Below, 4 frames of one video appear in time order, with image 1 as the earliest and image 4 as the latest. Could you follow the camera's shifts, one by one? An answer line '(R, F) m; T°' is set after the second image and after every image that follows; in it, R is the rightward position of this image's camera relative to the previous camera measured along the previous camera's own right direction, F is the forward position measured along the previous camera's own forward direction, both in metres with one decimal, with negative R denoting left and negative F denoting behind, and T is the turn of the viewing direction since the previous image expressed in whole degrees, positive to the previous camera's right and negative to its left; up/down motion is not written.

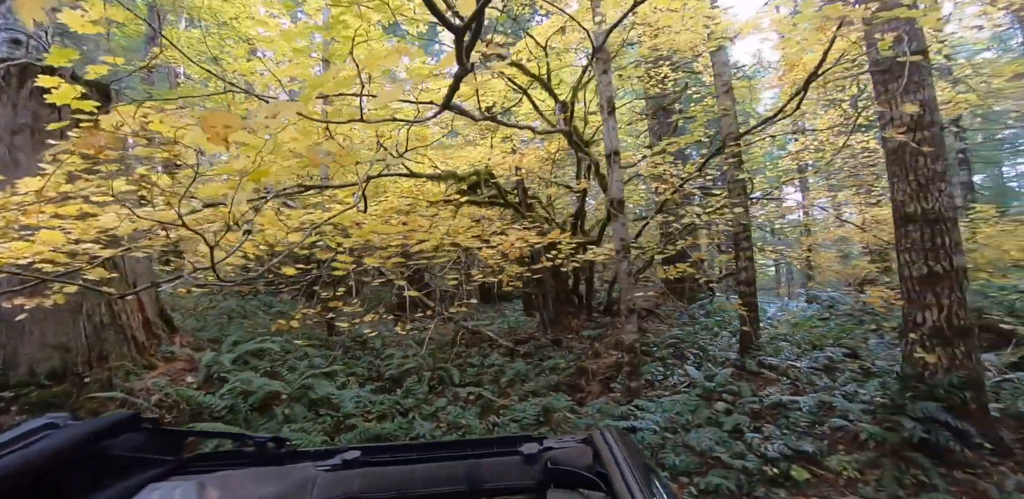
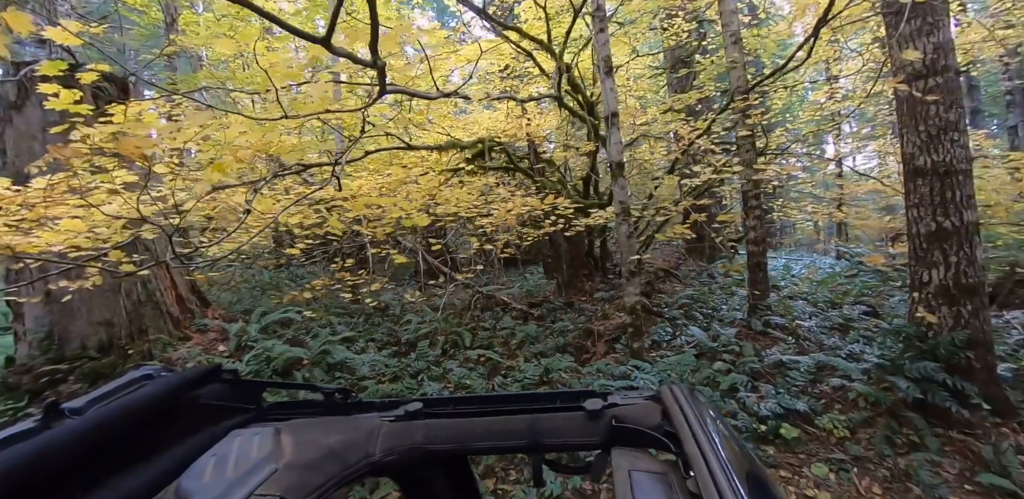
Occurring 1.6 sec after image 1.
(+0.5, -0.1) m; -5°
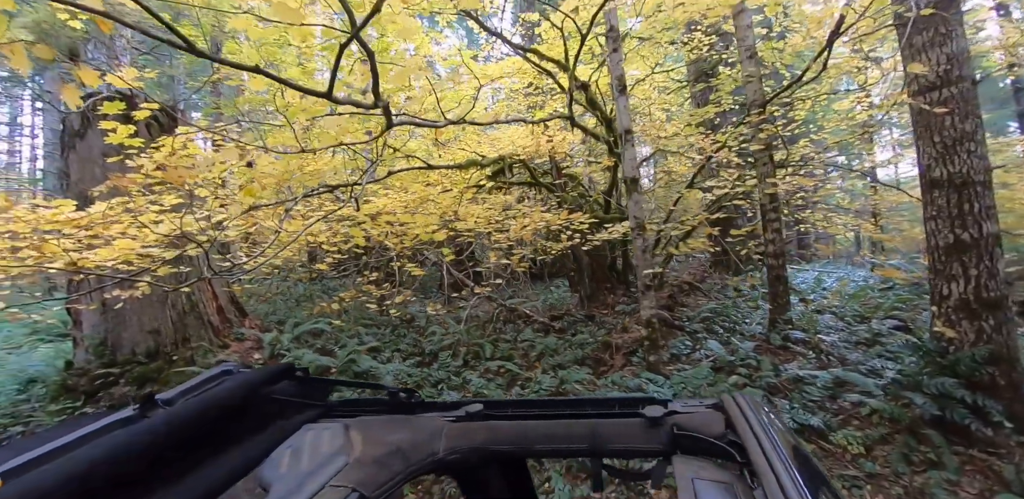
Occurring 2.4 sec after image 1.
(+0.2, -0.2) m; -4°
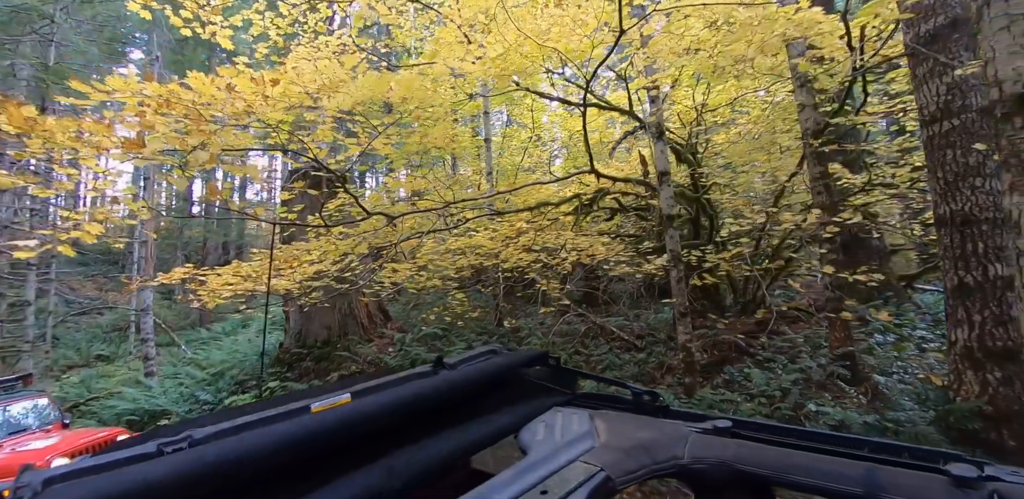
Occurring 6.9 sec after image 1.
(+2.0, -0.9) m; -22°
